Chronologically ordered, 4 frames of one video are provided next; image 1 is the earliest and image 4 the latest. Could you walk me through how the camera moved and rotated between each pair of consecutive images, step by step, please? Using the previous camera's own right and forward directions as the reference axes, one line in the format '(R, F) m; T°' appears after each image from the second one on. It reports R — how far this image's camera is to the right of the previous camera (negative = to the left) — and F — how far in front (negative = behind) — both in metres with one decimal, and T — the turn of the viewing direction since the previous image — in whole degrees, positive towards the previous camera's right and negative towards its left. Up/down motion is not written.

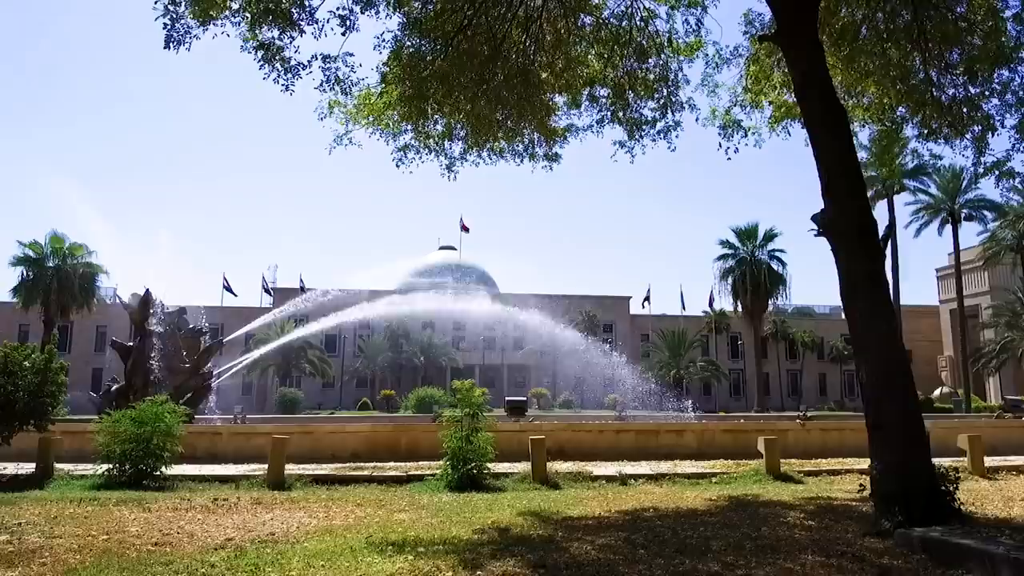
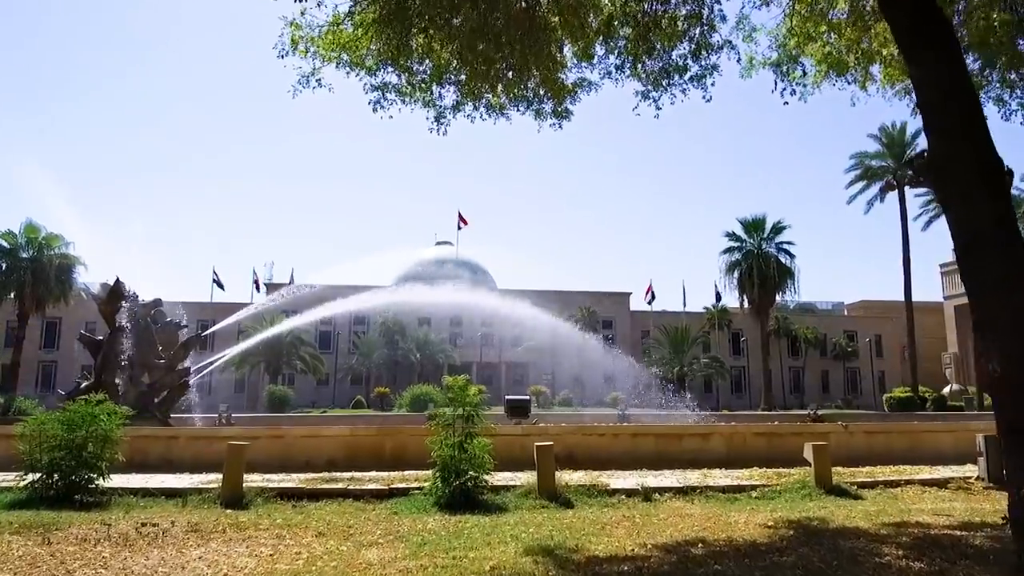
(-0.1, +1.8) m; 0°
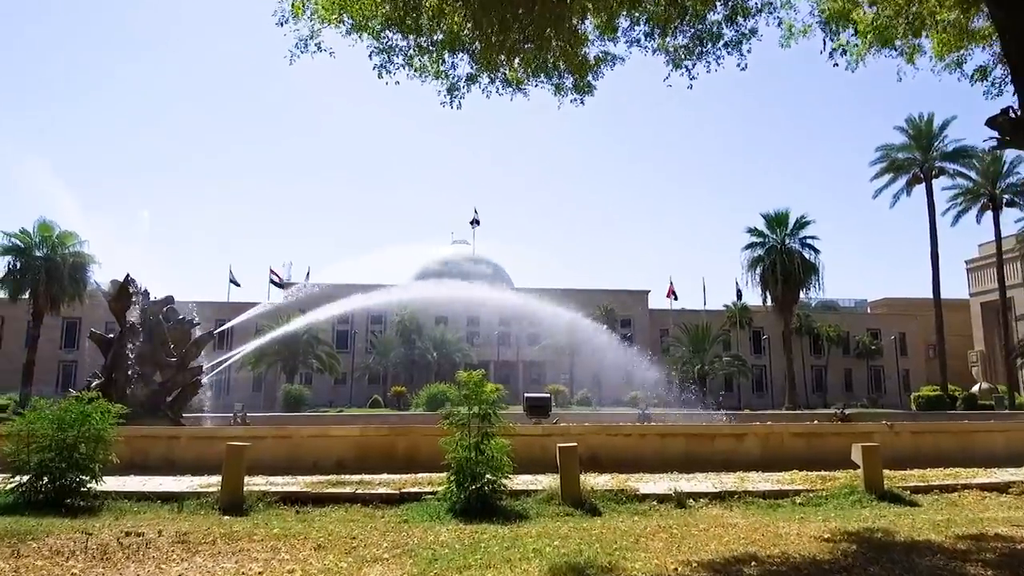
(0.0, +0.8) m; -1°
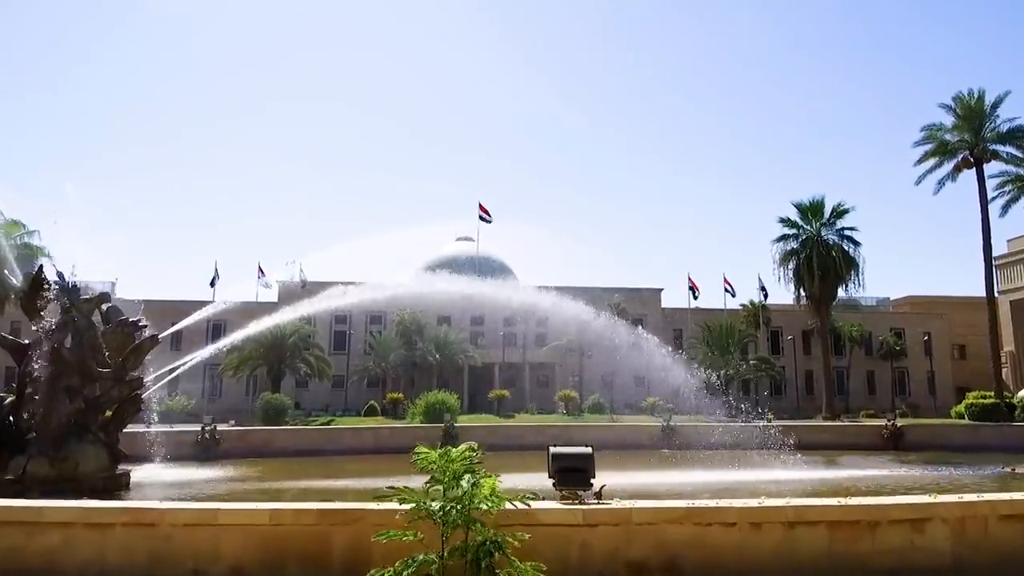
(-0.1, +4.6) m; 0°
